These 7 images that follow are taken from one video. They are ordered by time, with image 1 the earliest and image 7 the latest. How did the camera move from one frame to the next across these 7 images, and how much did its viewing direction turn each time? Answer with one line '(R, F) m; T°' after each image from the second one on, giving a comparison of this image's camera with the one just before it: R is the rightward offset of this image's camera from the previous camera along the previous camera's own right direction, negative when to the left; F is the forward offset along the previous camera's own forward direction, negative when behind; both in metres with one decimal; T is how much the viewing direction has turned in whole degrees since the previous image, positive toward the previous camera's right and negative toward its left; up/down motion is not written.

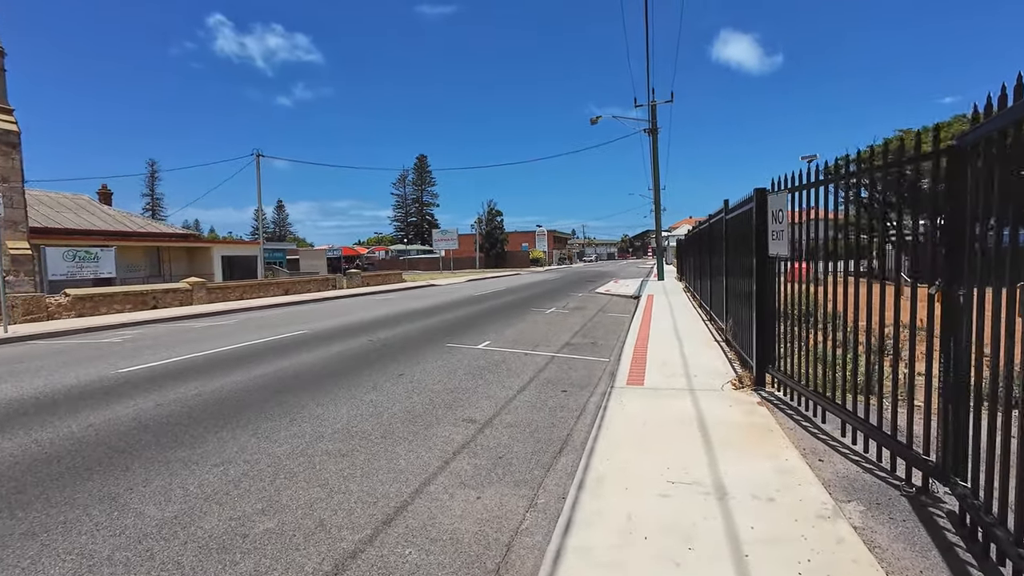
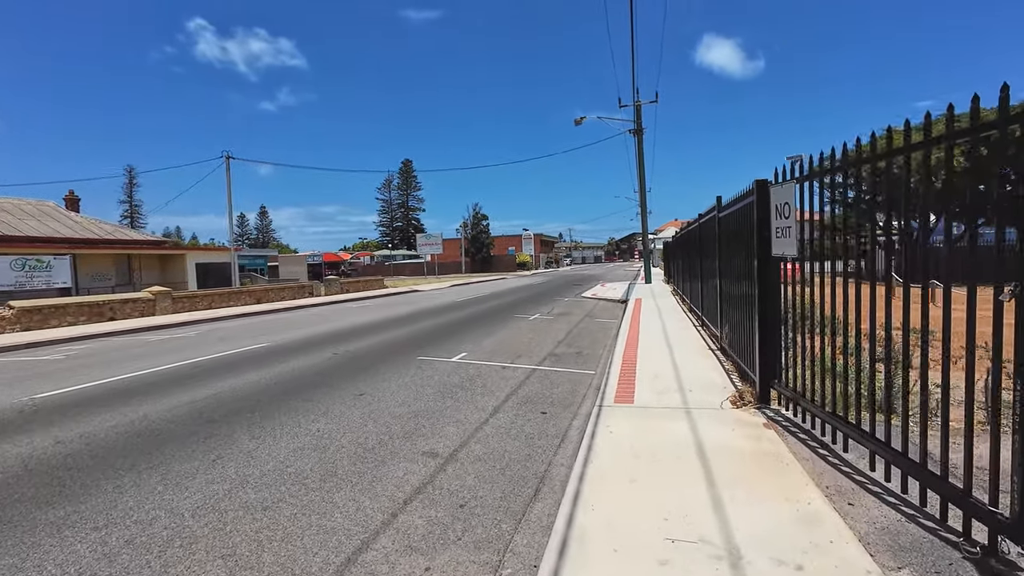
(+0.2, +0.9) m; +1°
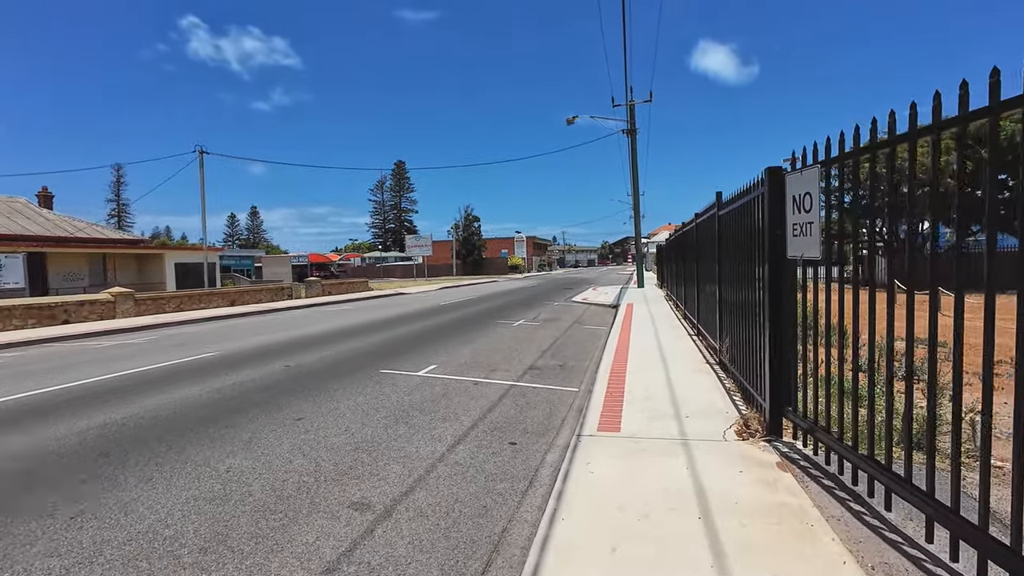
(+0.3, +1.0) m; +1°
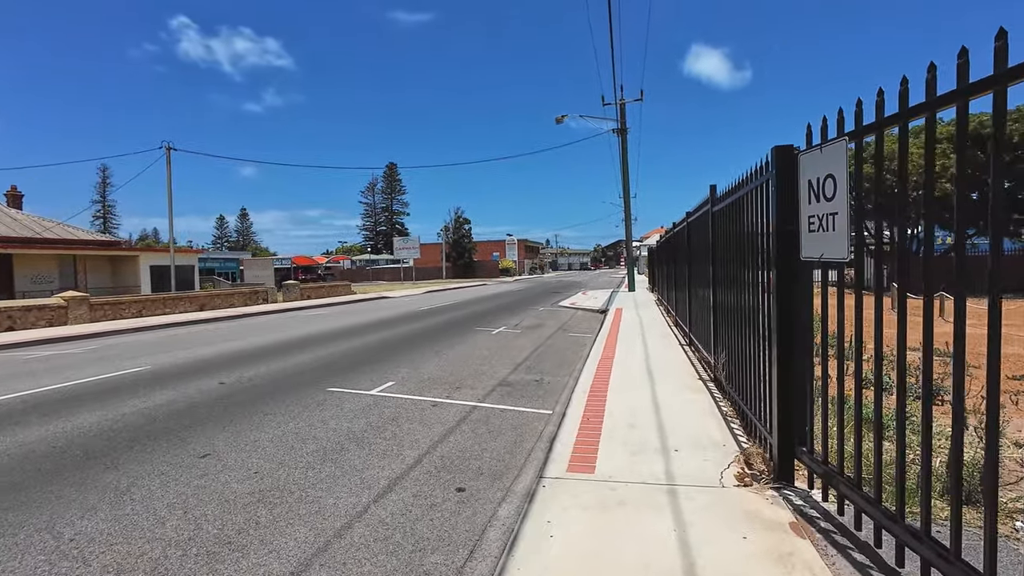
(+0.4, +1.0) m; +1°
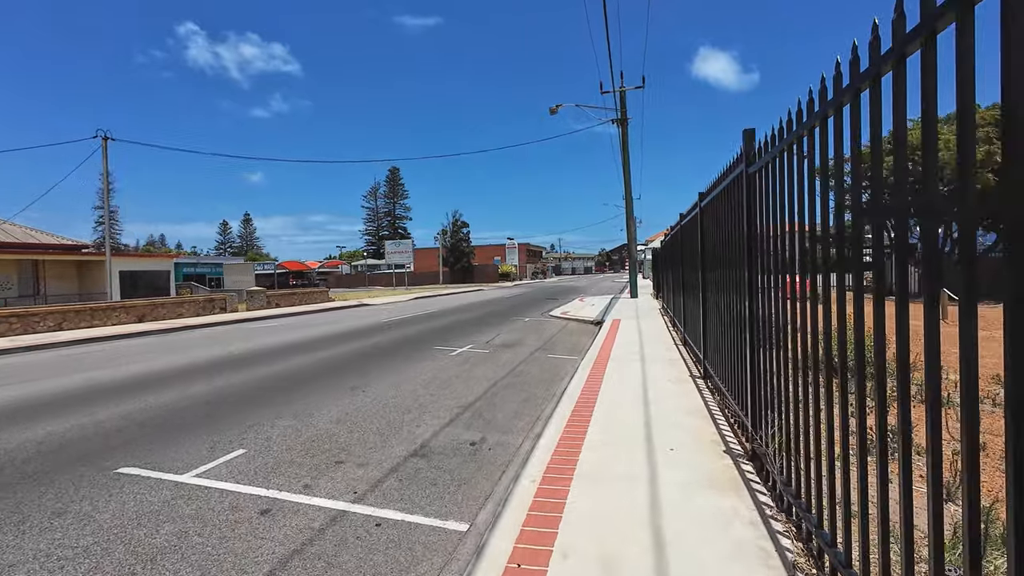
(+0.9, +2.9) m; -1°
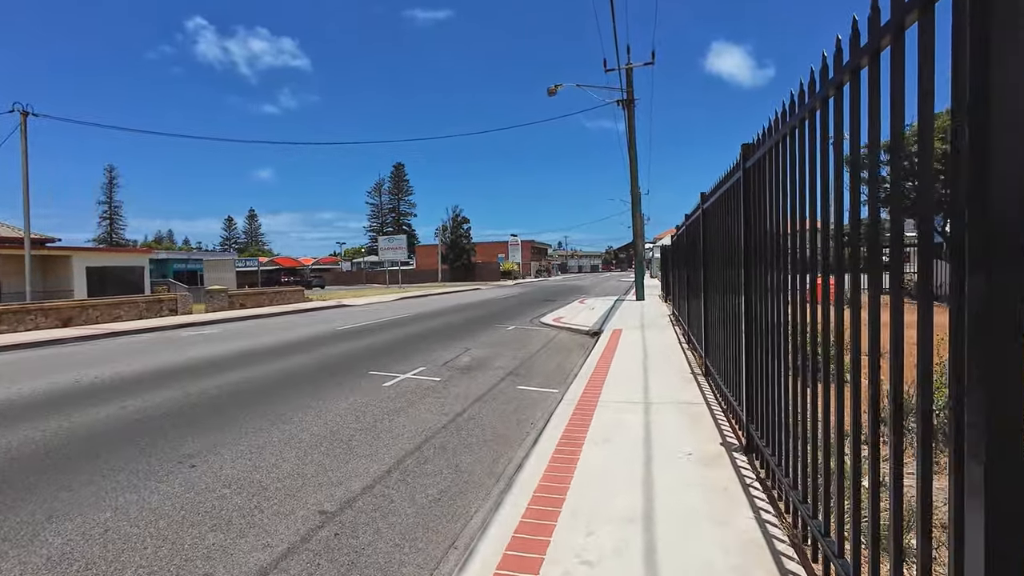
(+0.8, +2.9) m; -1°
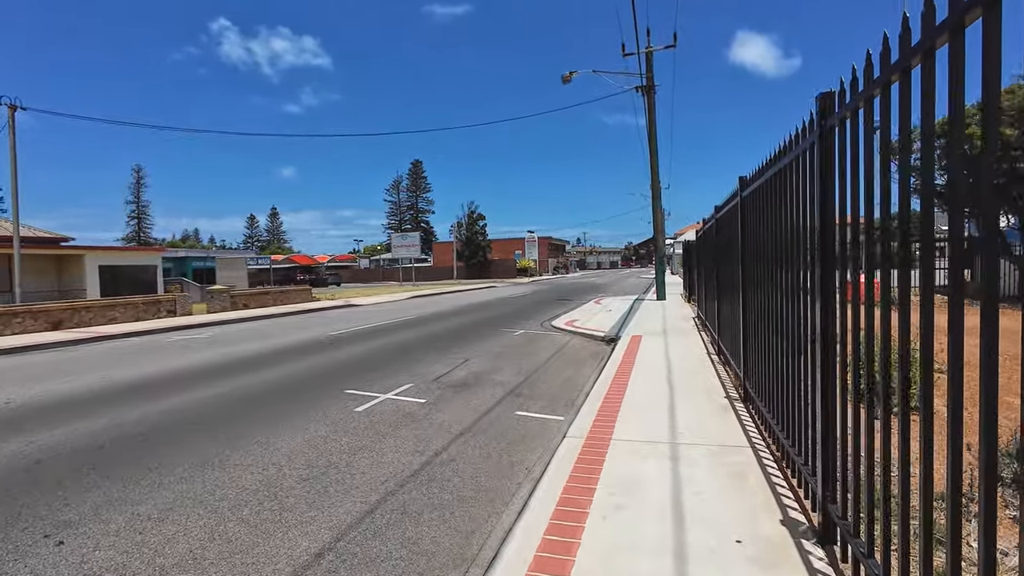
(+0.3, +1.3) m; -2°
